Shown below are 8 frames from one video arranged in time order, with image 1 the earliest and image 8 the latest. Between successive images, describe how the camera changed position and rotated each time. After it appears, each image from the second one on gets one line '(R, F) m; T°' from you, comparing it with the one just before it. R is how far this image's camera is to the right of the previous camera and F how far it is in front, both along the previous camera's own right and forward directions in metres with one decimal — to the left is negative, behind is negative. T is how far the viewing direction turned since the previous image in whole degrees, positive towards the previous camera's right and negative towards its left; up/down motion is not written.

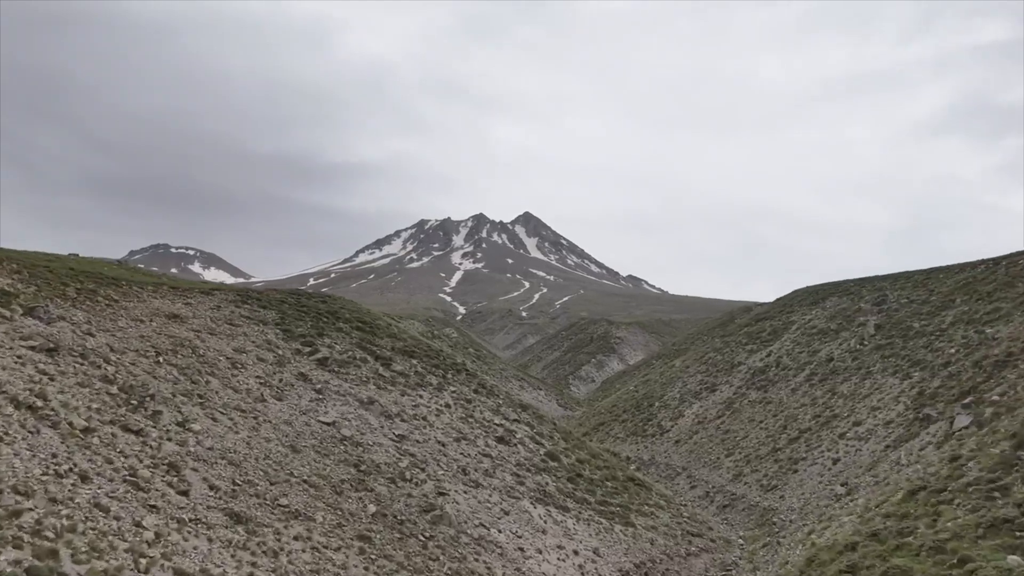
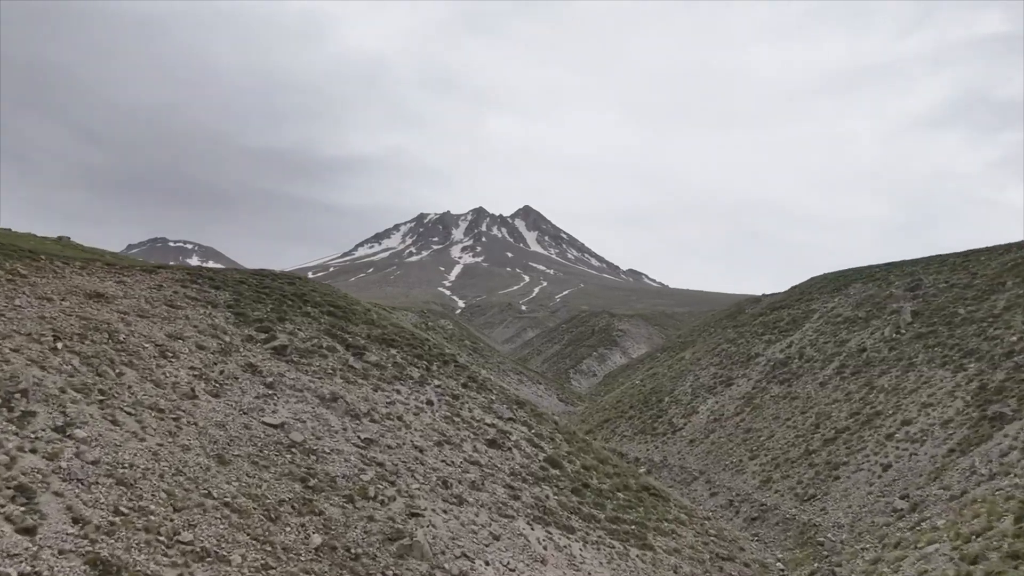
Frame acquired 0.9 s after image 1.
(+0.2, +4.1) m; 0°
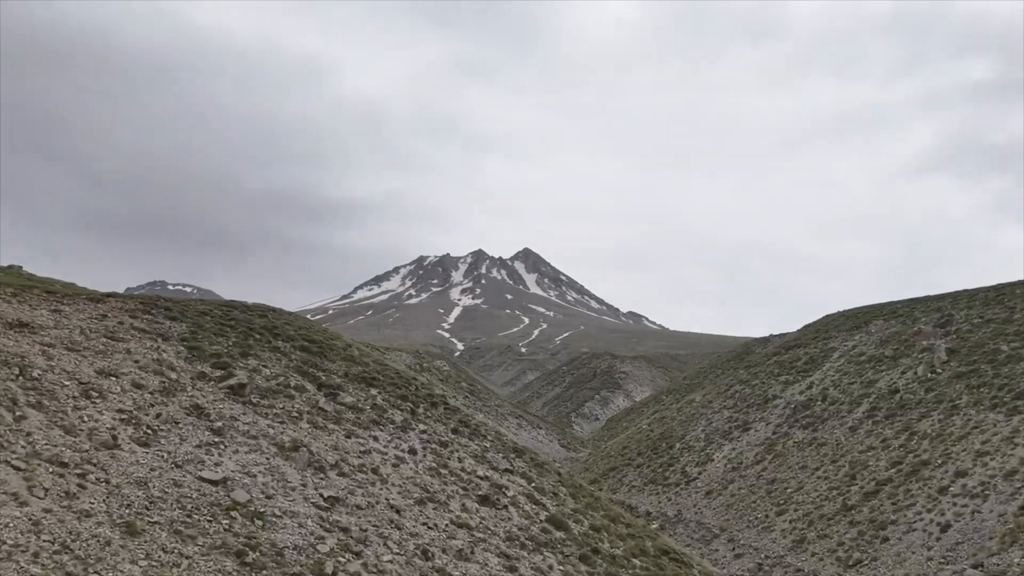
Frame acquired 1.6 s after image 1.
(+0.1, +2.8) m; 0°
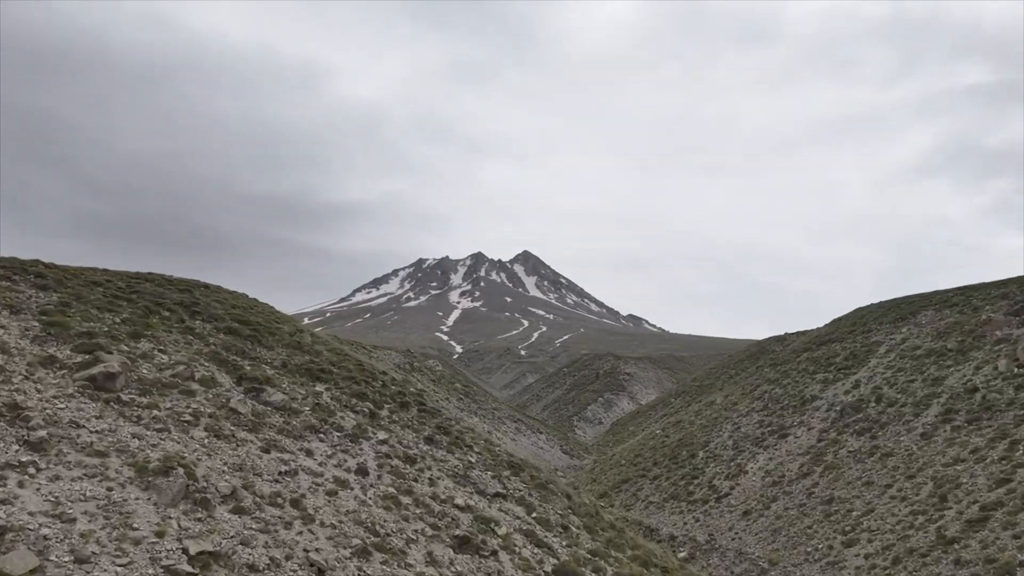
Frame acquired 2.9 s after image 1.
(+0.2, +5.7) m; 0°
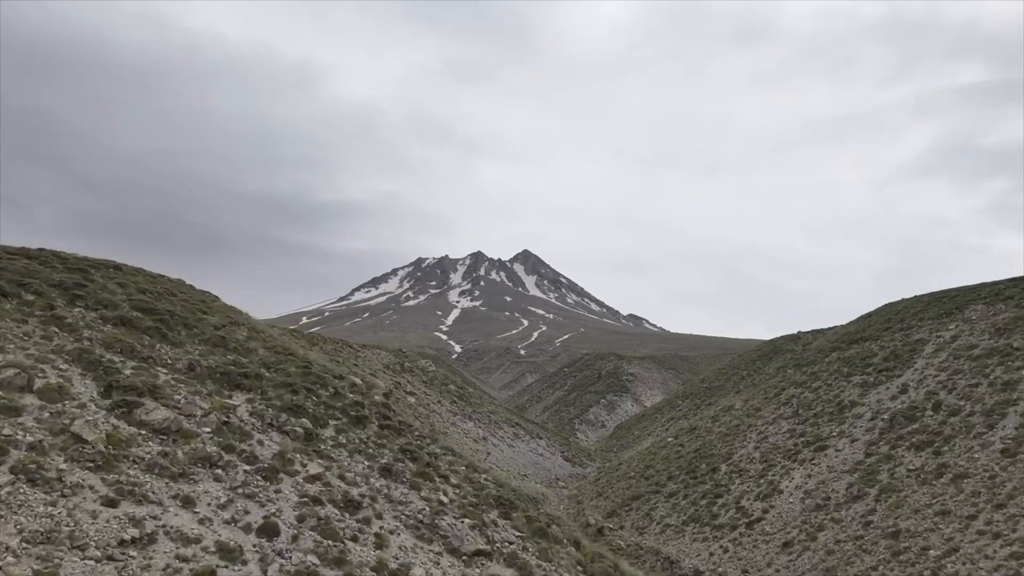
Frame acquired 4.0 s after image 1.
(+0.2, +4.5) m; 0°
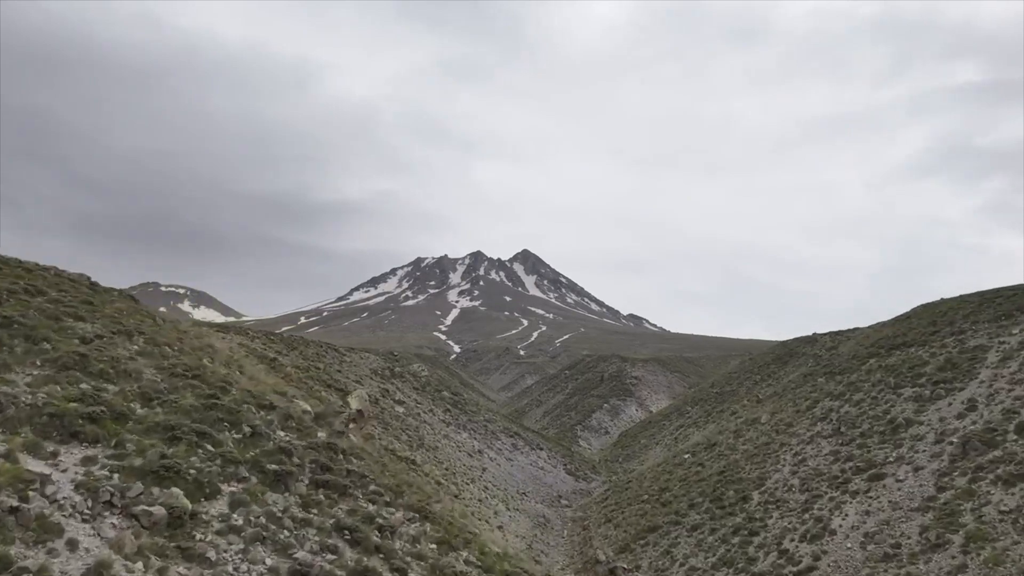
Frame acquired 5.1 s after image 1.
(+0.1, +4.6) m; 0°
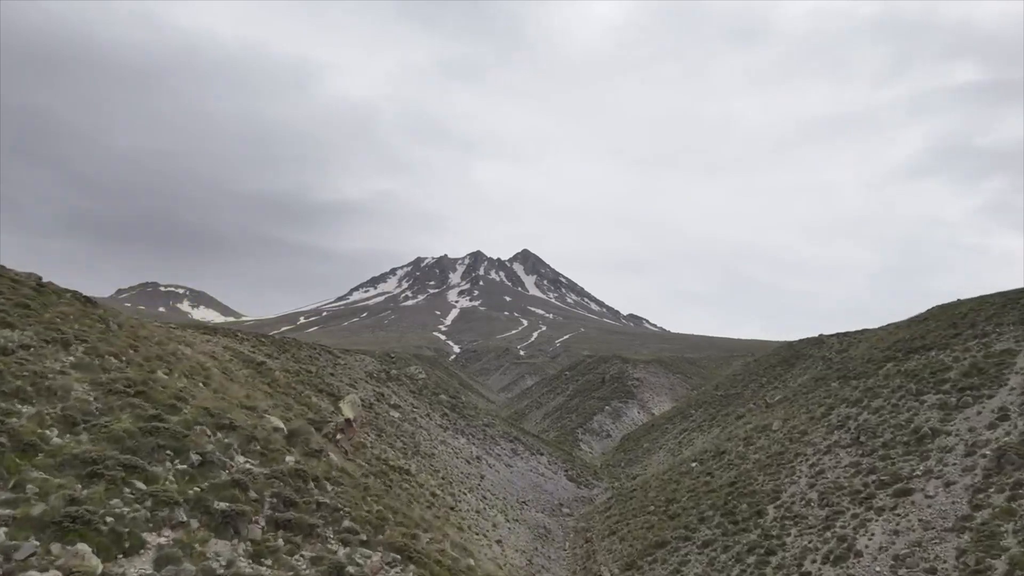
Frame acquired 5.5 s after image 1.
(0.0, +1.7) m; 0°
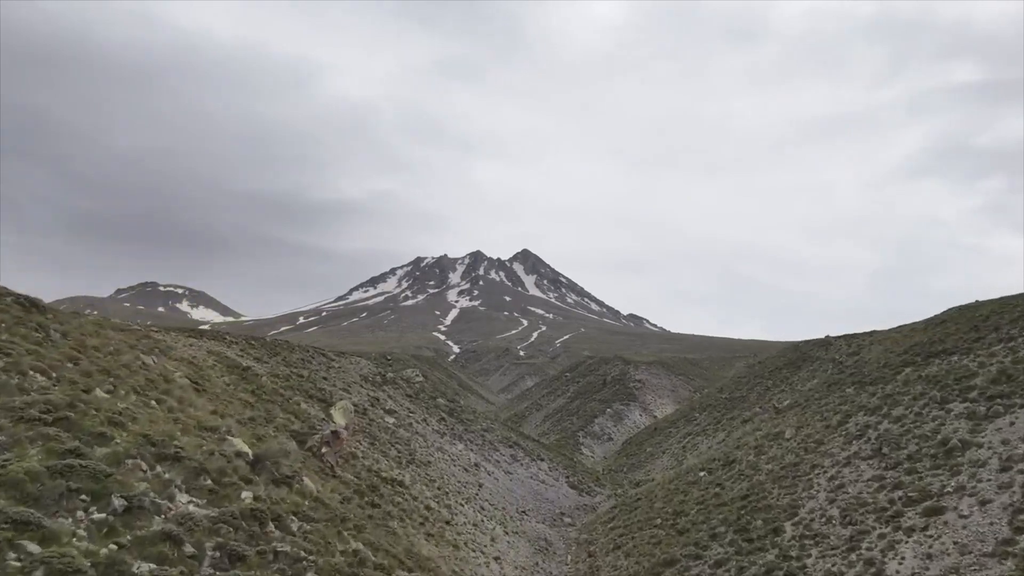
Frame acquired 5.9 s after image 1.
(0.0, +1.7) m; 0°
